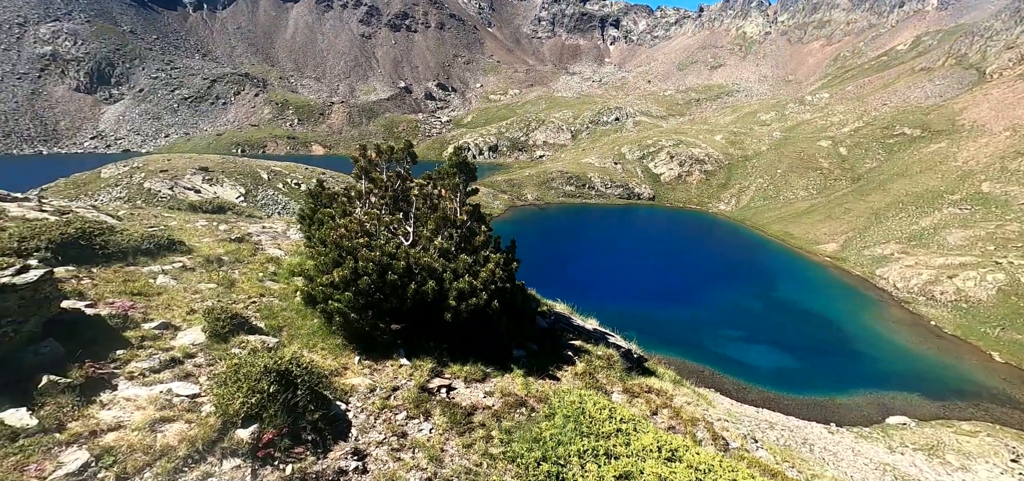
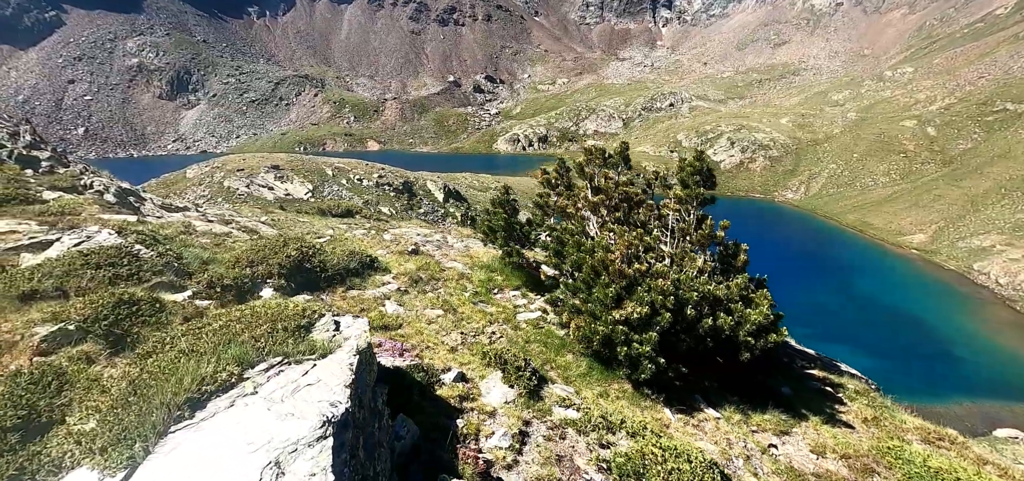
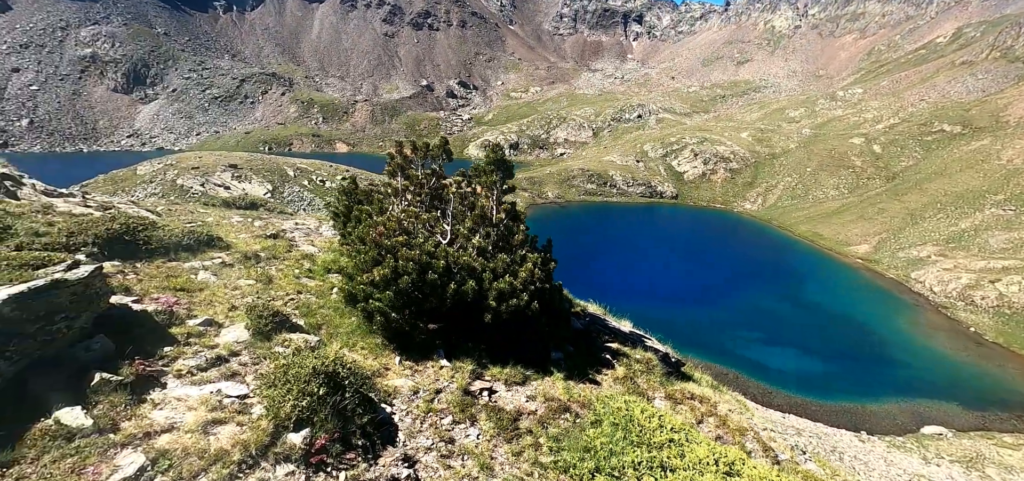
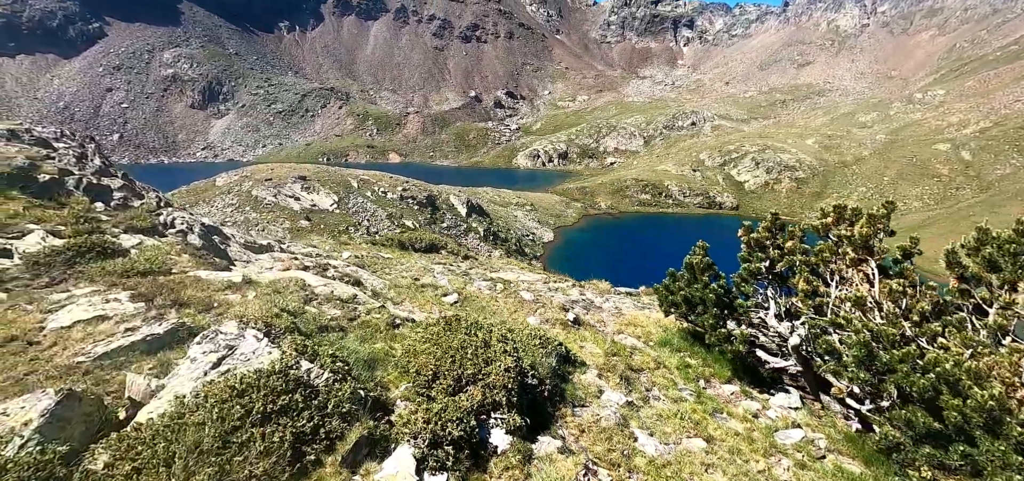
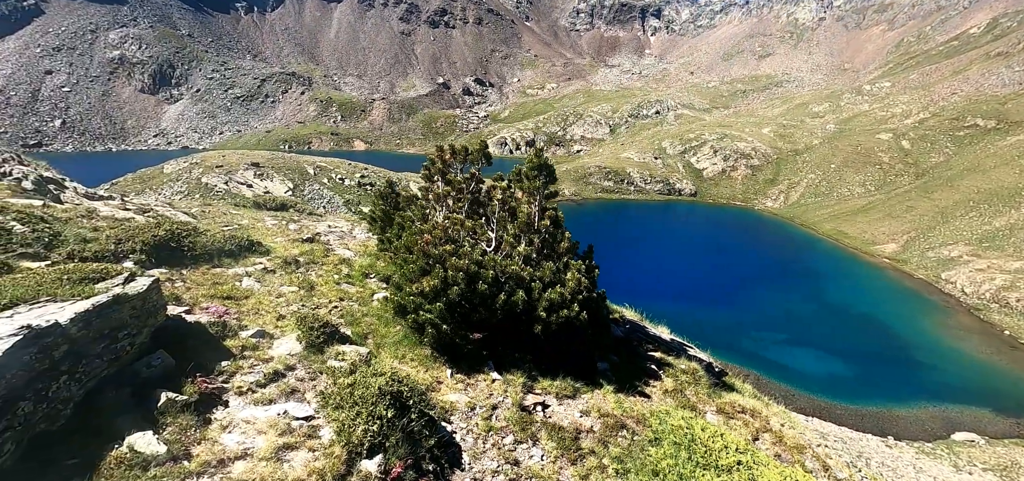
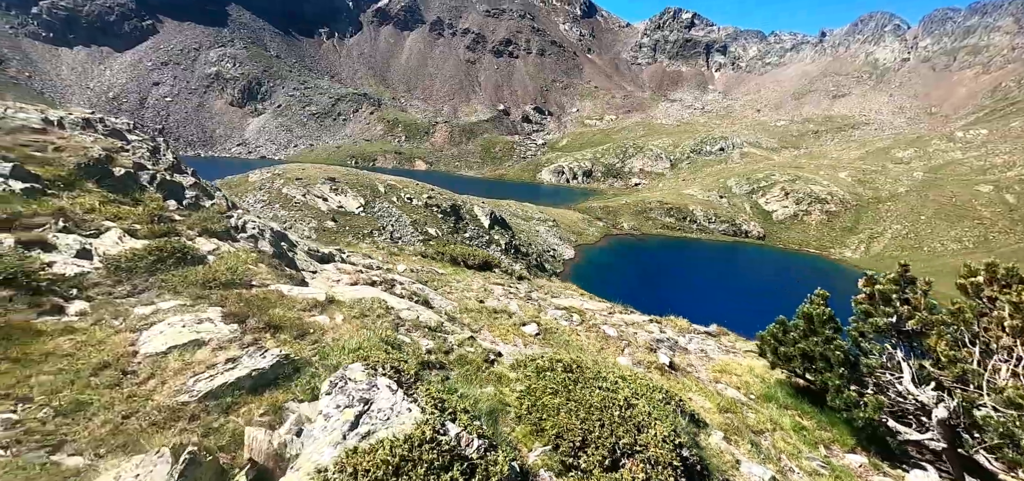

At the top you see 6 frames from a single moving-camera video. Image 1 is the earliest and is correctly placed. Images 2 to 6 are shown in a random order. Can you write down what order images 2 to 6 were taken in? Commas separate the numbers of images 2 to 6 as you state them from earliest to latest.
3, 5, 2, 4, 6
